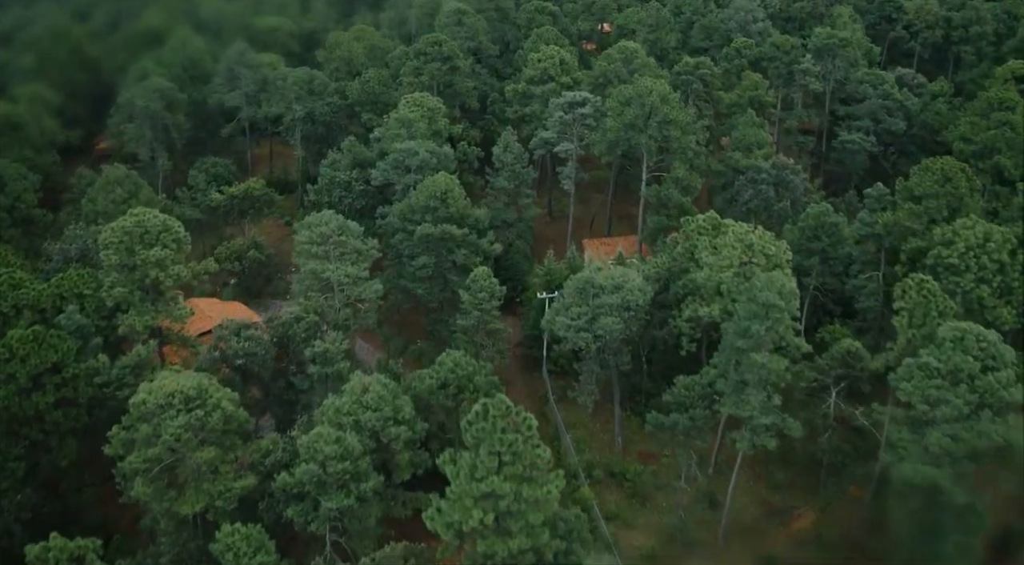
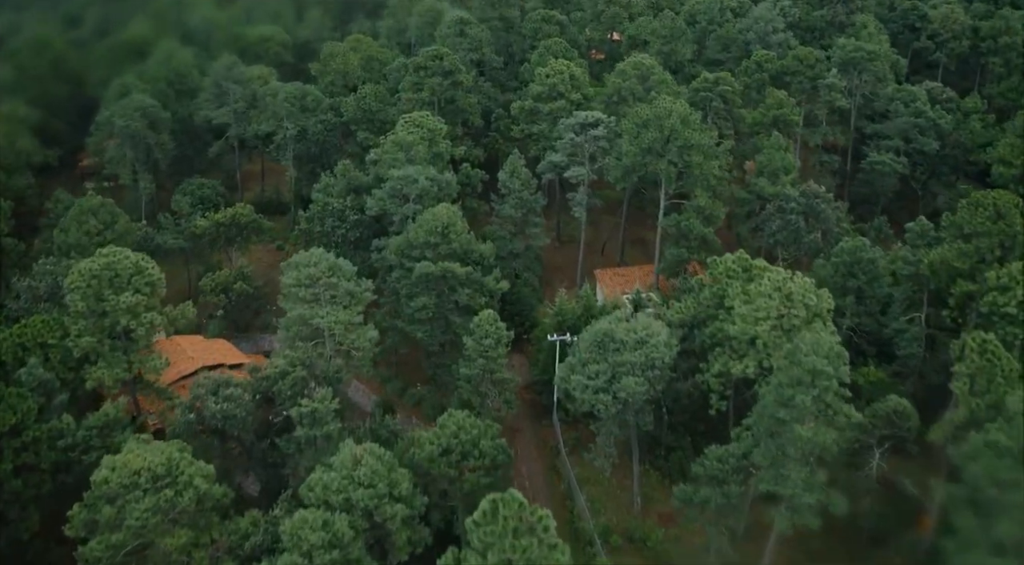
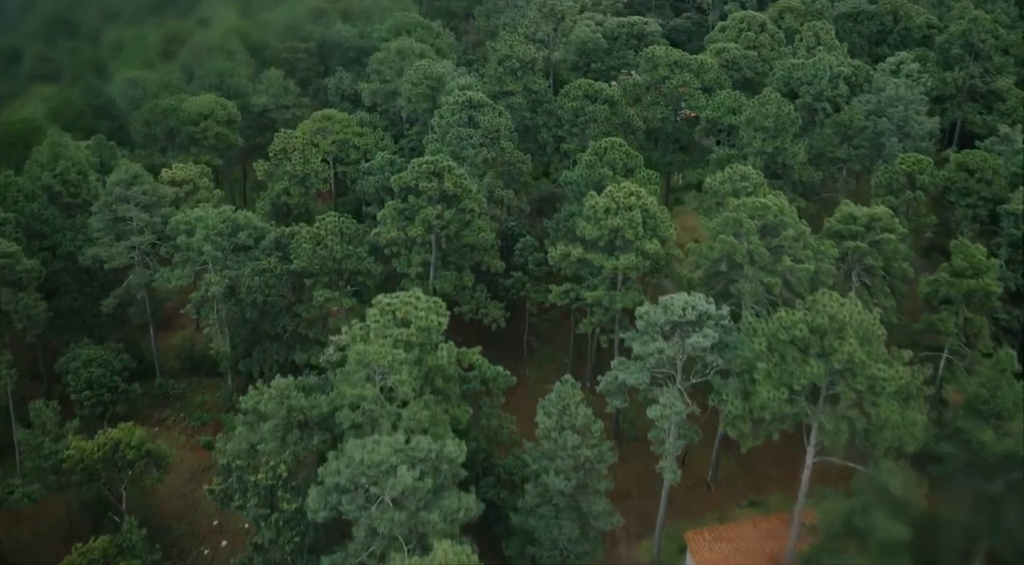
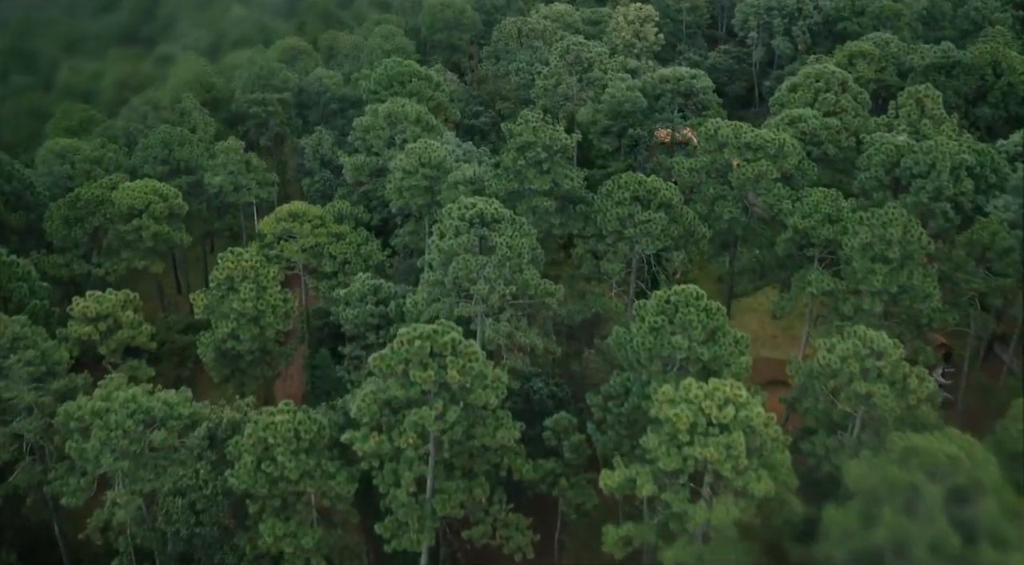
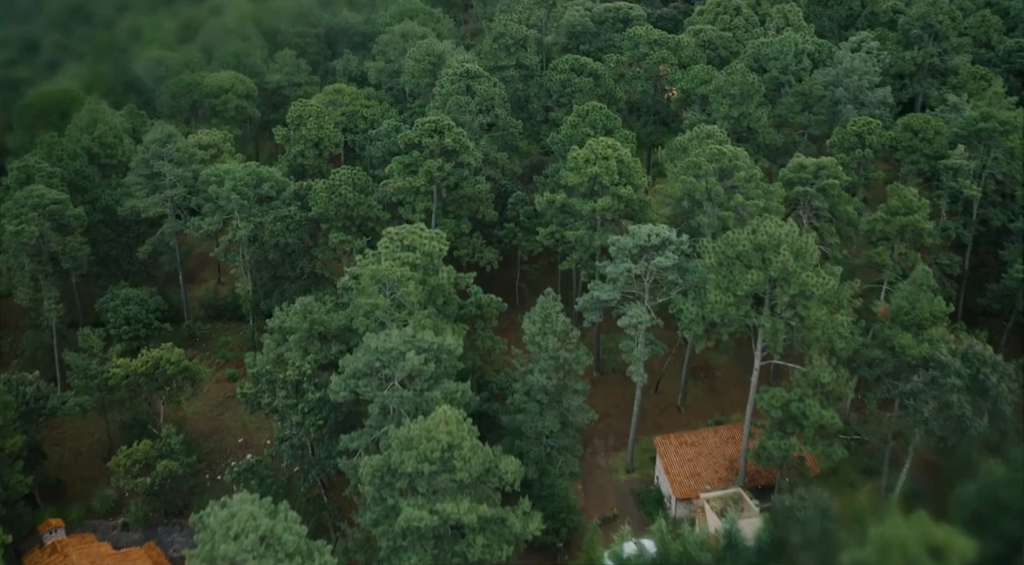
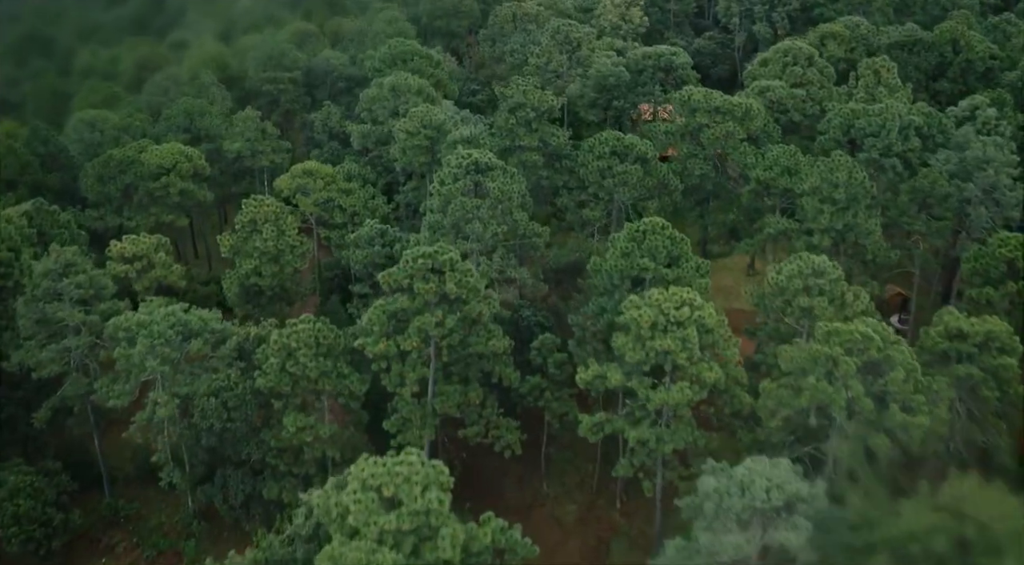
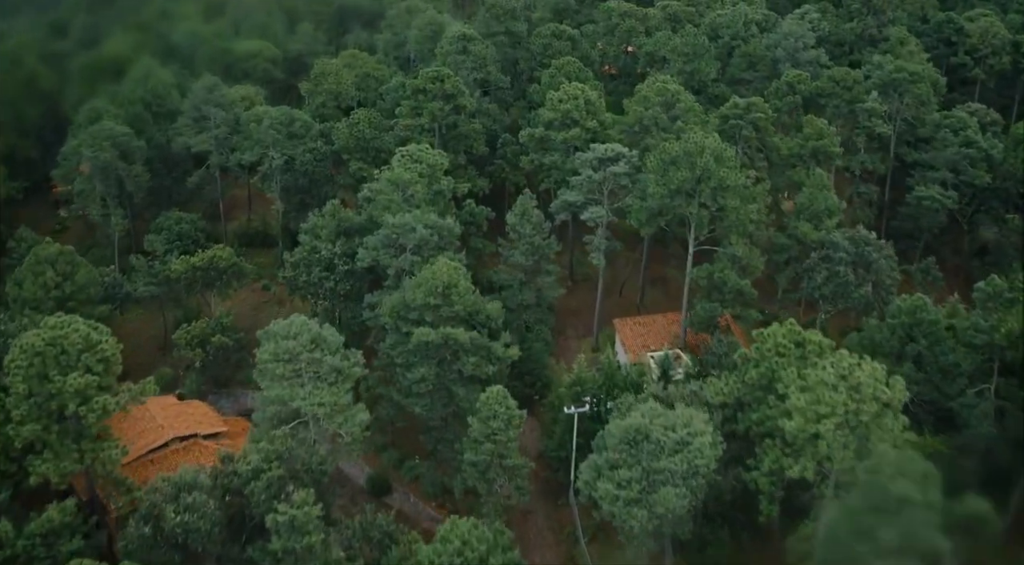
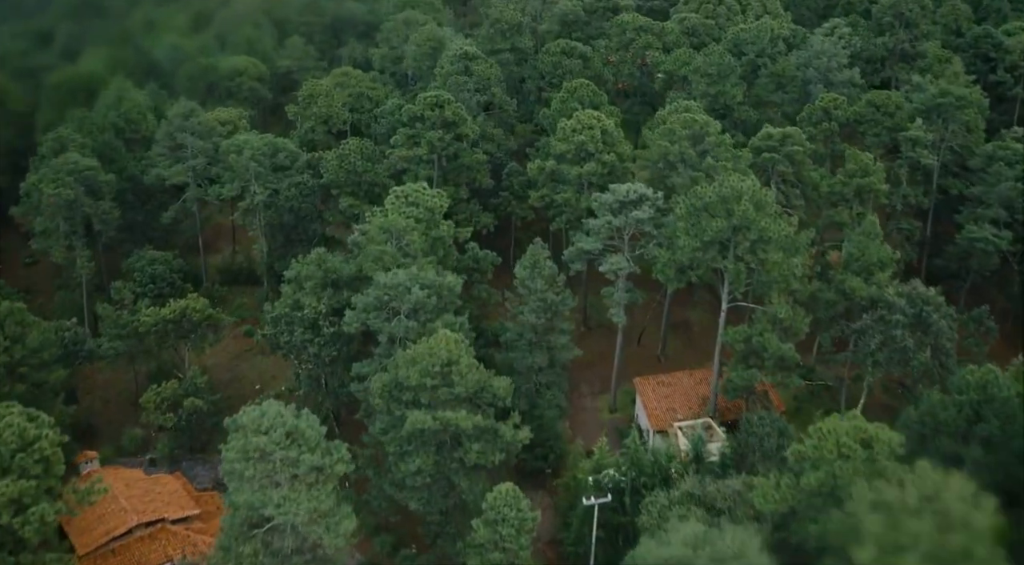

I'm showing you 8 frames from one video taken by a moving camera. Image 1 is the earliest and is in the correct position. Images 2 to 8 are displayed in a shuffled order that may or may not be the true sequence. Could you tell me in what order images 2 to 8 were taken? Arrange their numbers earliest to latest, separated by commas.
2, 7, 8, 5, 3, 6, 4
